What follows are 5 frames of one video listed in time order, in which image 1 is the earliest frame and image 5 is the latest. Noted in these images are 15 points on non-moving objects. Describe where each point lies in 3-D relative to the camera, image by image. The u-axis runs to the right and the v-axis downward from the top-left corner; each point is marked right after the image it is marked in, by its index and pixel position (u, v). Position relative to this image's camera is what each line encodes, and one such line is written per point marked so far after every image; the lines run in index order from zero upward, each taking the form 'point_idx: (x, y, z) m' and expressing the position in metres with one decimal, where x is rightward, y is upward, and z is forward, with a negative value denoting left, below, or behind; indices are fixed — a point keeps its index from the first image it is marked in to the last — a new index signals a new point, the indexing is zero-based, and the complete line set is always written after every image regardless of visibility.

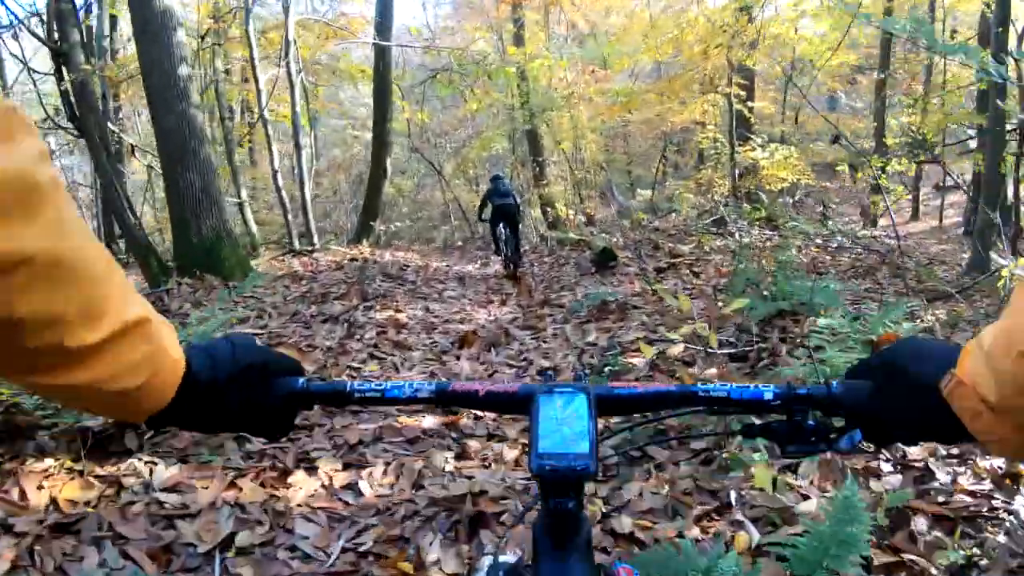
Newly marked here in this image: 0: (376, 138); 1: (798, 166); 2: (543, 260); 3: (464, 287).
0: (-2.9, +3.4, +14.6) m
1: (+8.1, +3.3, +19.8) m
2: (+0.5, +0.7, +12.7) m
3: (-0.7, +0.2, +10.1) m
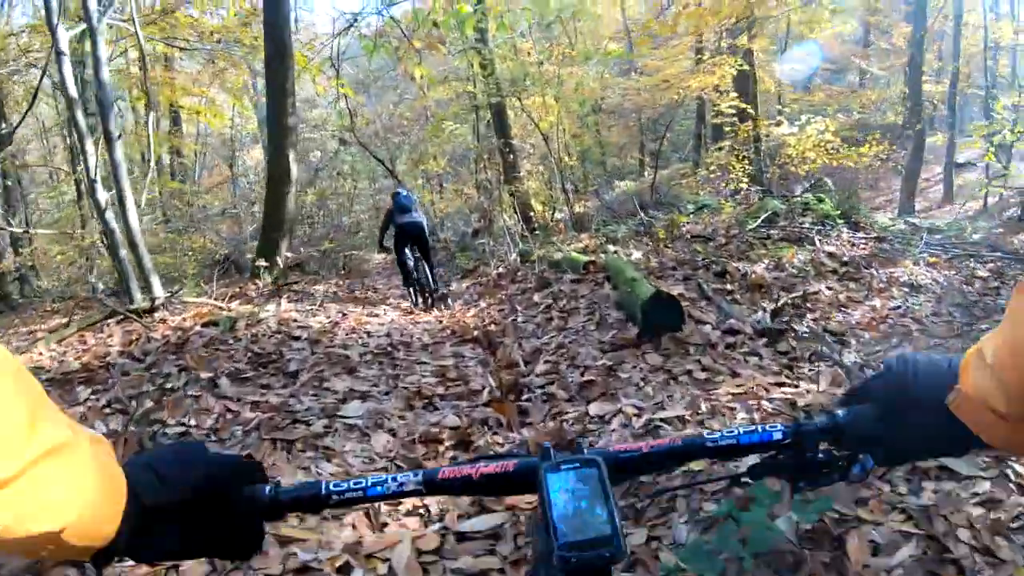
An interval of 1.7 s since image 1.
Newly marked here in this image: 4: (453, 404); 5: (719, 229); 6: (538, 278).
0: (-3.5, +2.5, +9.9) m
1: (+7.2, +3.2, +15.5) m
2: (+0.2, +0.1, +8.1) m
3: (-0.9, -0.6, +5.5) m
4: (-0.4, -0.7, +4.3) m
5: (+2.8, +0.8, +9.2) m
6: (+0.3, +0.1, +7.8) m
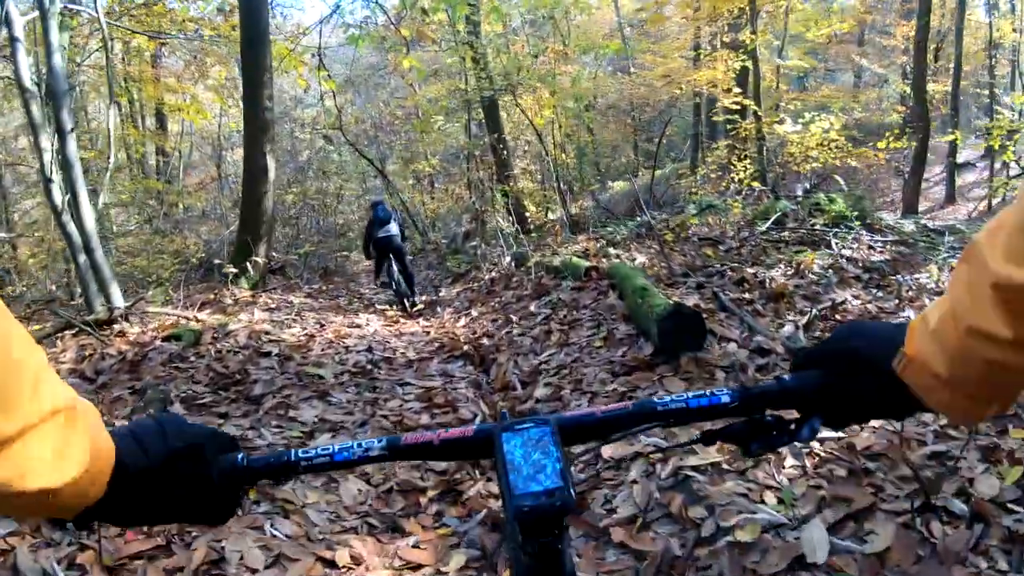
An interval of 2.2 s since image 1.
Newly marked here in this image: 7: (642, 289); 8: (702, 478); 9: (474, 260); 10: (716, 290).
0: (-3.5, +2.5, +9.3) m
1: (+7.1, +3.2, +14.9) m
2: (+0.1, 0.0, +7.5) m
3: (-0.9, -0.7, +4.8) m
4: (-0.4, -0.8, +3.7) m
5: (+2.7, +0.7, +8.6) m
6: (+0.2, 0.0, +7.2) m
7: (+0.9, 0.0, +5.0) m
8: (+0.8, -0.8, +2.8) m
9: (-0.7, +0.5, +12.1) m
10: (+1.6, 0.0, +5.5) m
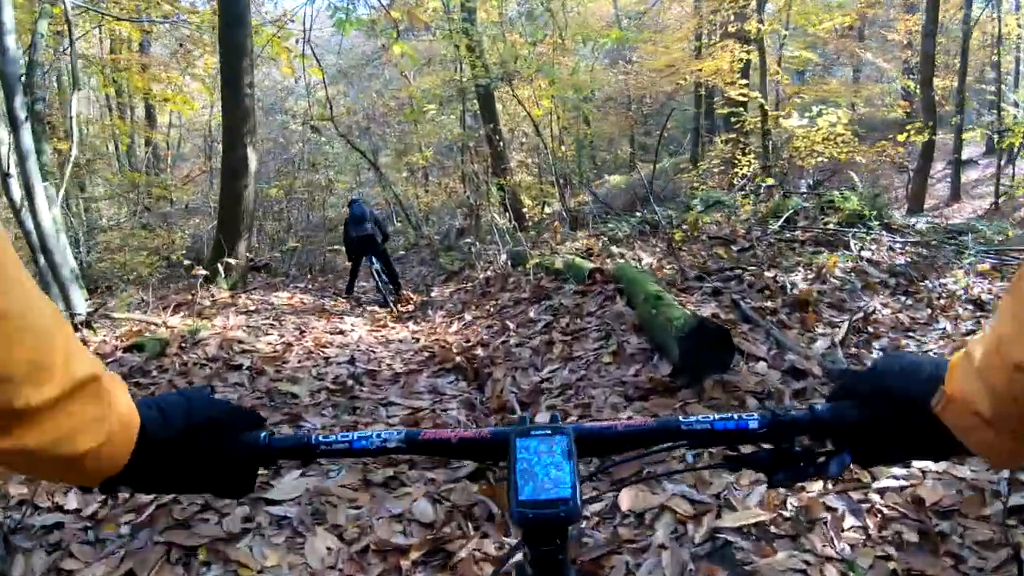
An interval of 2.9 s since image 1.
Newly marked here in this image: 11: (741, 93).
0: (-3.6, +2.5, +8.7) m
1: (+7.0, +3.2, +14.4) m
2: (+0.1, 0.0, +7.0) m
3: (-1.0, -0.7, +4.3) m
4: (-0.4, -0.9, +3.2) m
5: (+2.7, +0.7, +8.1) m
6: (+0.2, 0.0, +6.7) m
7: (+0.9, -0.1, +4.5) m
8: (+0.8, -0.8, +2.3) m
9: (-0.7, +0.5, +11.6) m
10: (+1.6, -0.1, +5.0) m
11: (+5.0, +4.2, +15.1) m
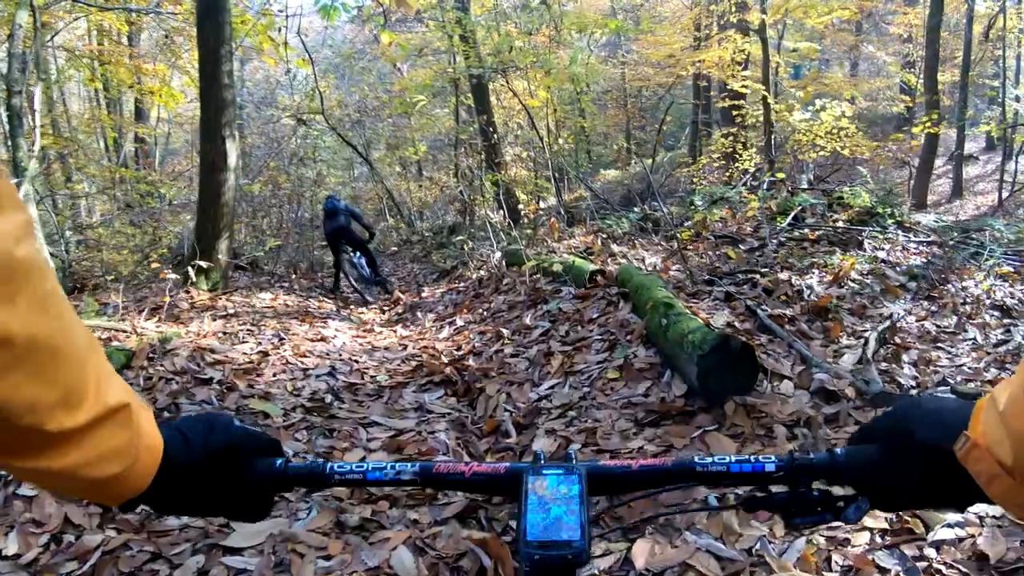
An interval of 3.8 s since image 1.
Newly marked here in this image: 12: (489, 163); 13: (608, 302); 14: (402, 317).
0: (-3.6, +2.5, +8.2) m
1: (+6.9, +3.2, +14.0) m
2: (0.0, -0.1, +6.6) m
3: (-1.0, -0.8, +3.9) m
4: (-0.4, -0.9, +2.8) m
5: (+2.6, +0.7, +7.7) m
6: (+0.2, 0.0, +6.3) m
7: (+0.9, -0.1, +4.1) m
8: (+0.8, -0.9, +1.9) m
9: (-0.8, +0.5, +11.2) m
10: (+1.6, -0.1, +4.6) m
11: (+4.9, +4.3, +14.7) m
12: (-0.5, +2.5, +14.2) m
13: (+0.7, -0.1, +5.1) m
14: (-1.3, -0.3, +8.0) m
